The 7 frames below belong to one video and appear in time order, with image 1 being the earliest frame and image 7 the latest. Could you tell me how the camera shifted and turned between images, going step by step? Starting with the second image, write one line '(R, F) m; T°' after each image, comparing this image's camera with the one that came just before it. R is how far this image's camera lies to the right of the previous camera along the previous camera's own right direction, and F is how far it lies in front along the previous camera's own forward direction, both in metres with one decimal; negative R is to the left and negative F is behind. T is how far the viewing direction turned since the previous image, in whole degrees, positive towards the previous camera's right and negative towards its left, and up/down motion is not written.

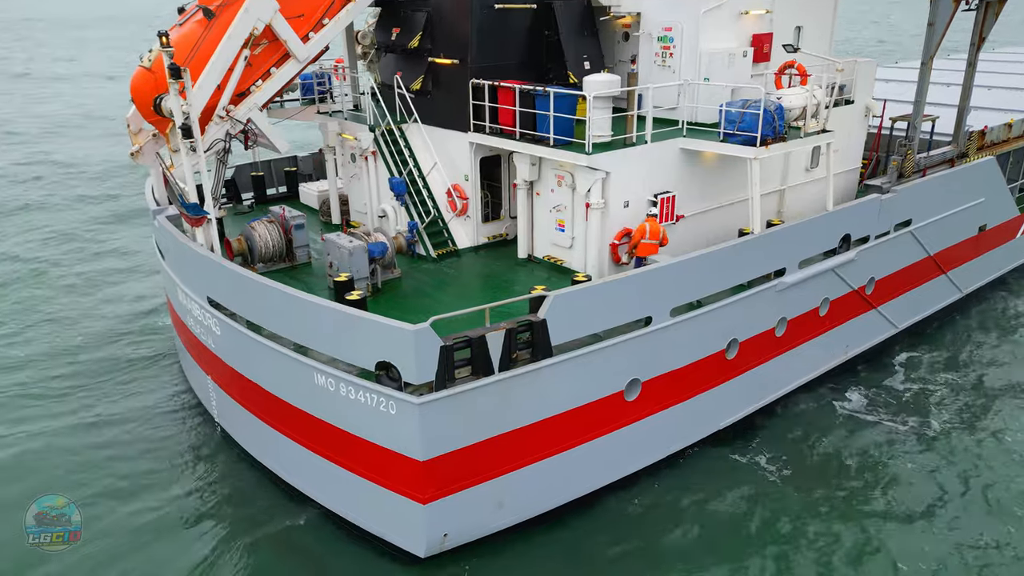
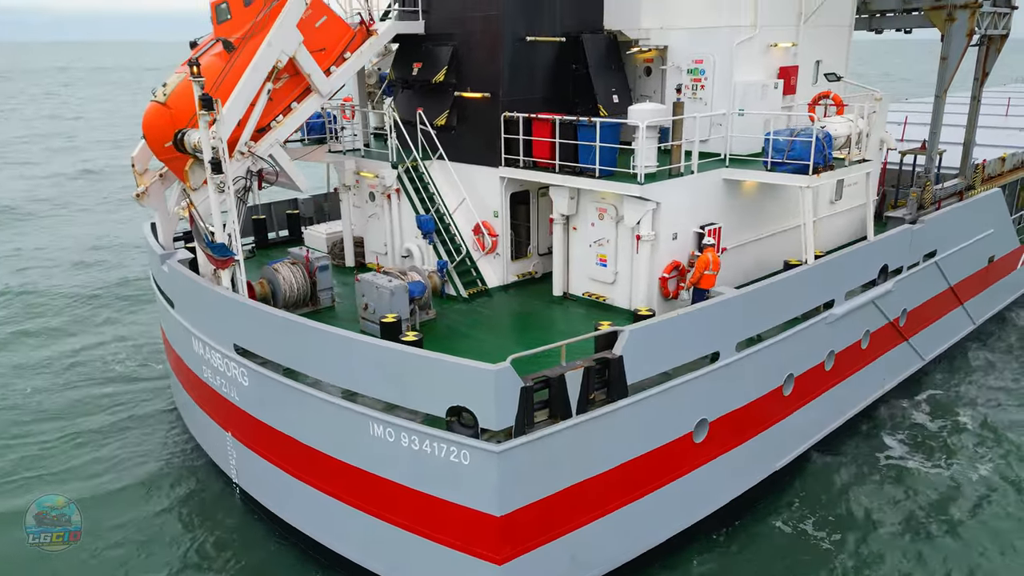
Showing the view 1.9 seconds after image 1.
(-1.0, +0.5) m; +3°
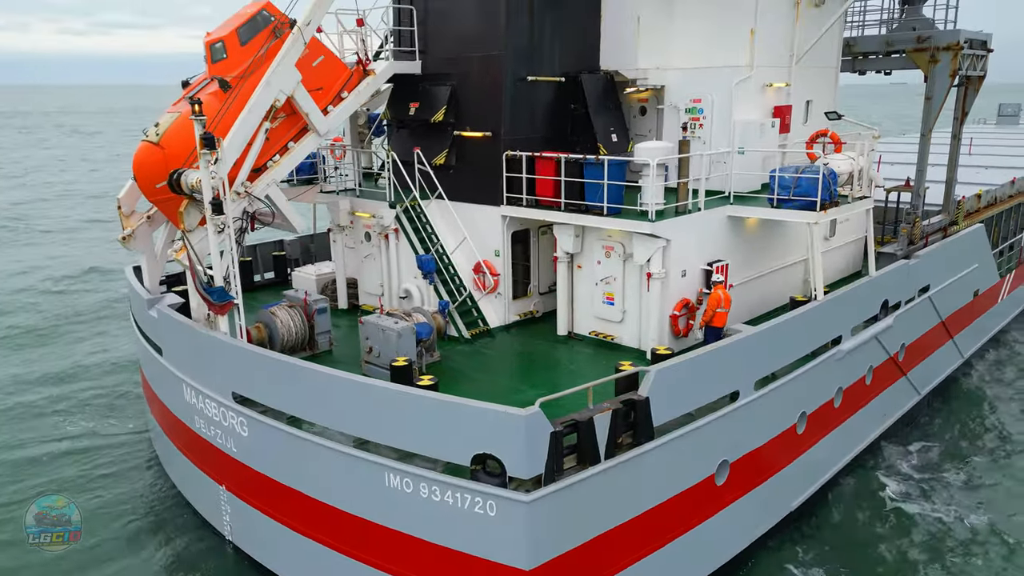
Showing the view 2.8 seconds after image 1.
(-0.5, +0.2) m; +3°
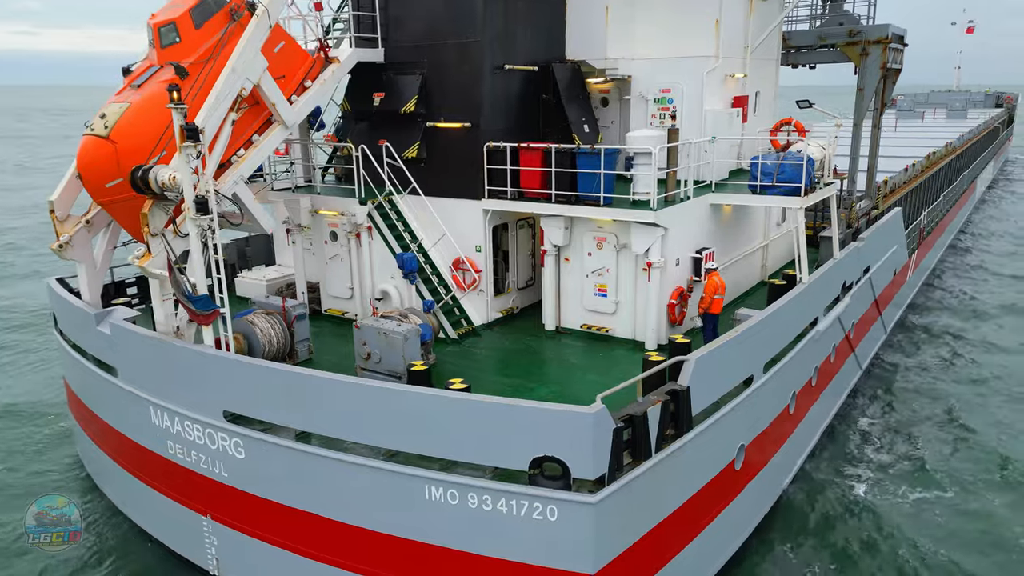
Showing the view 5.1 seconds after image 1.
(-1.2, +0.4) m; +9°
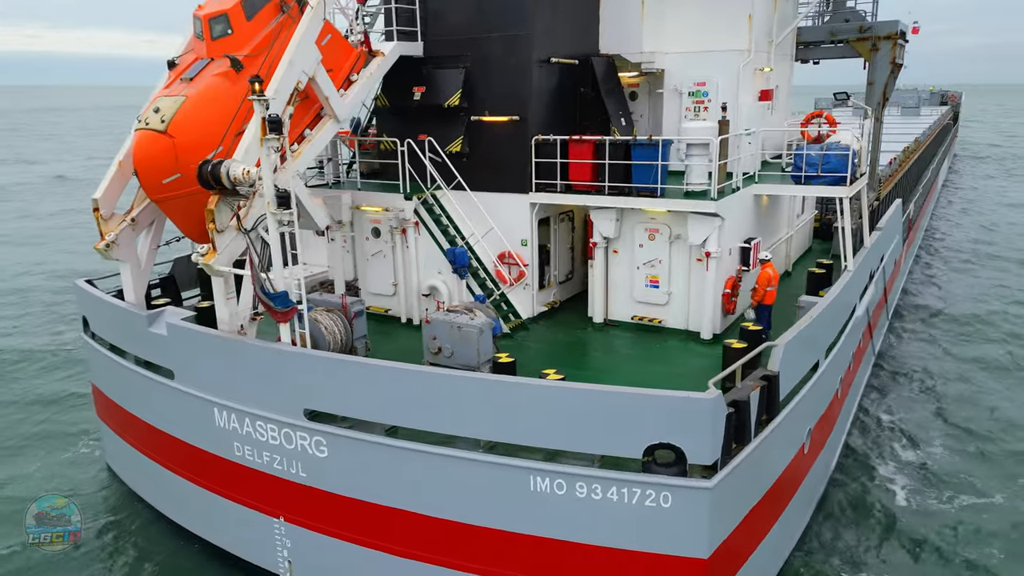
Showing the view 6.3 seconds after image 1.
(-1.1, 0.0) m; +3°
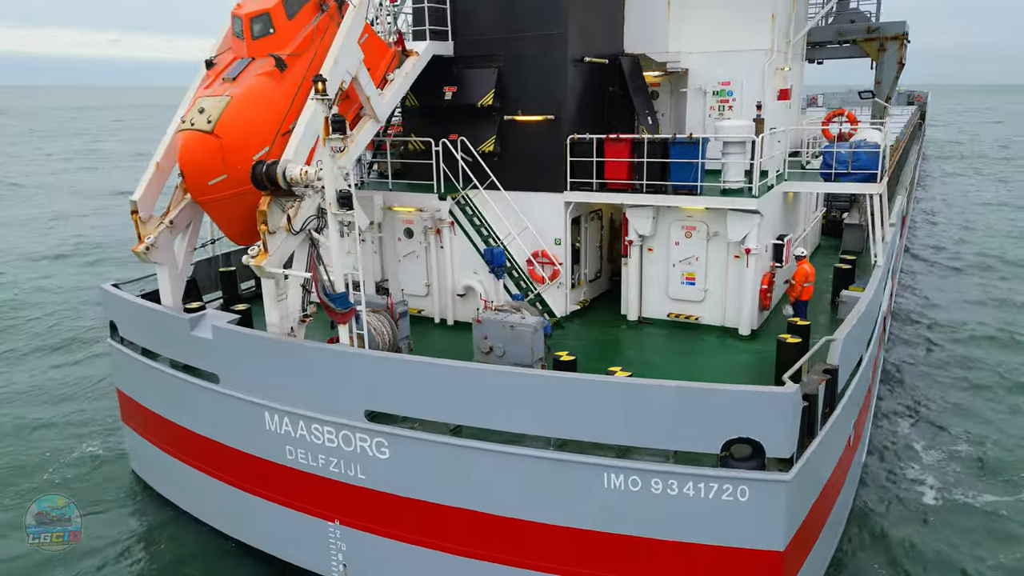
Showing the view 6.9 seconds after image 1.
(-0.8, 0.0) m; +2°
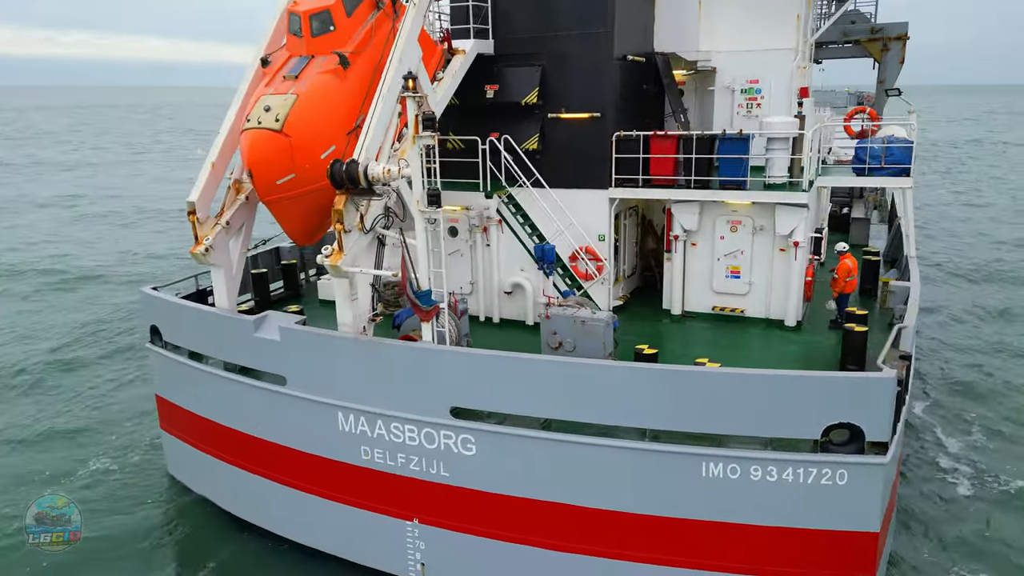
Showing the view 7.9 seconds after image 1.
(-1.1, 0.0) m; +3°
